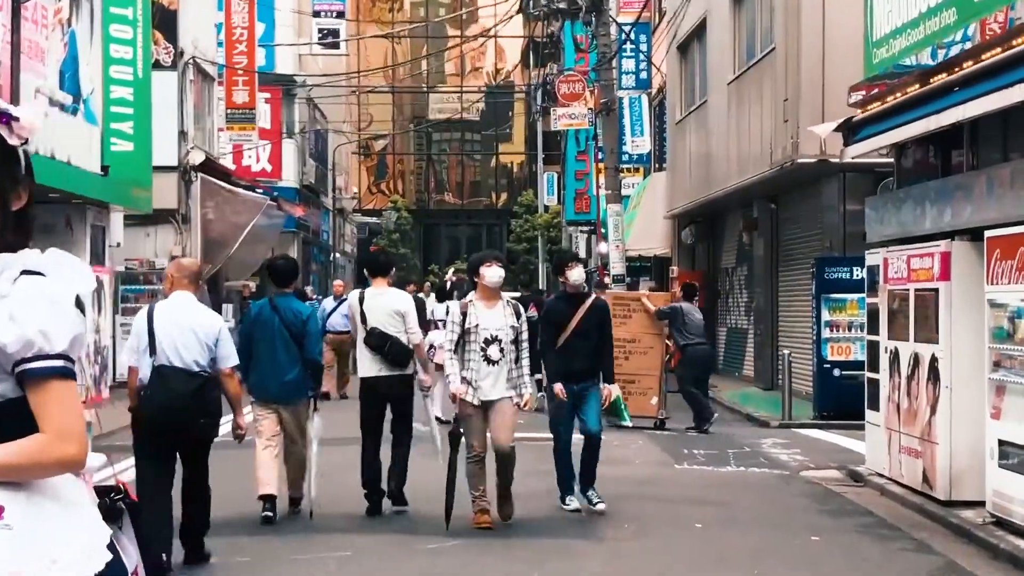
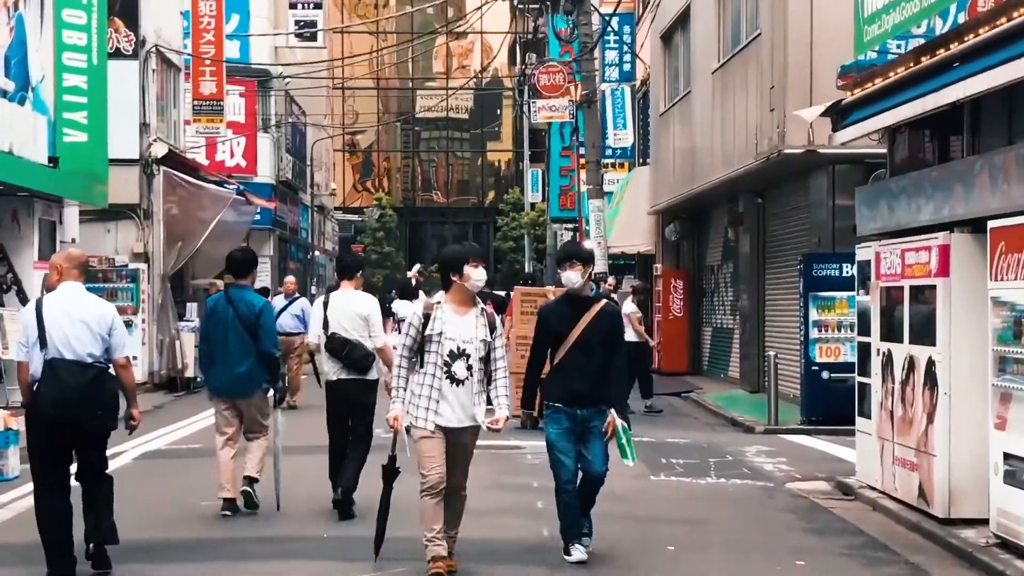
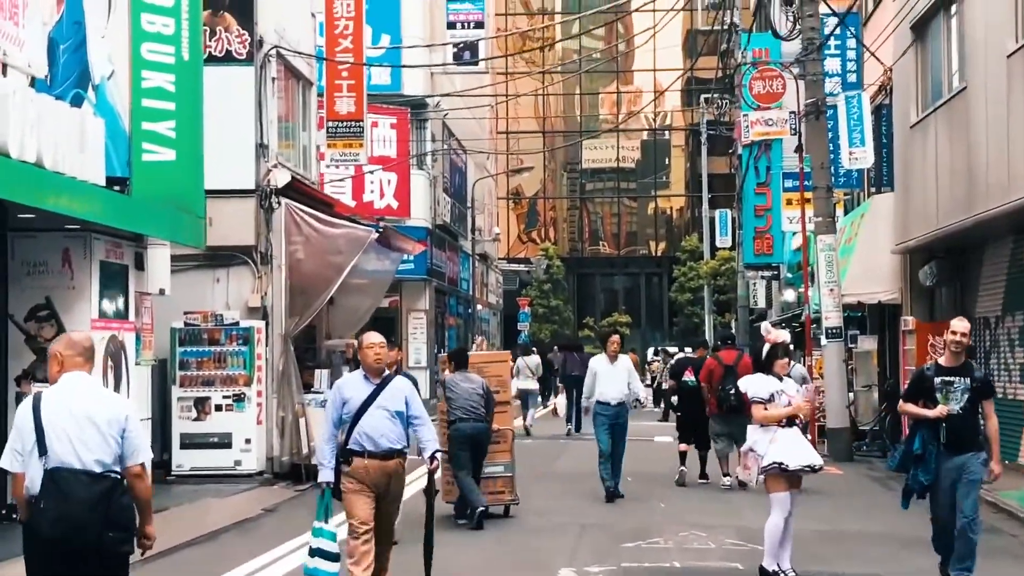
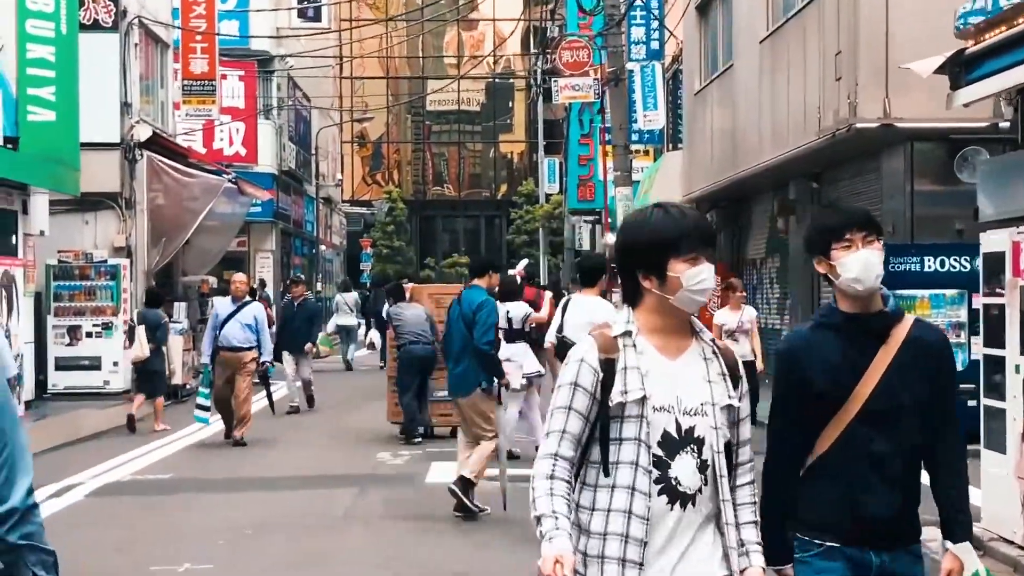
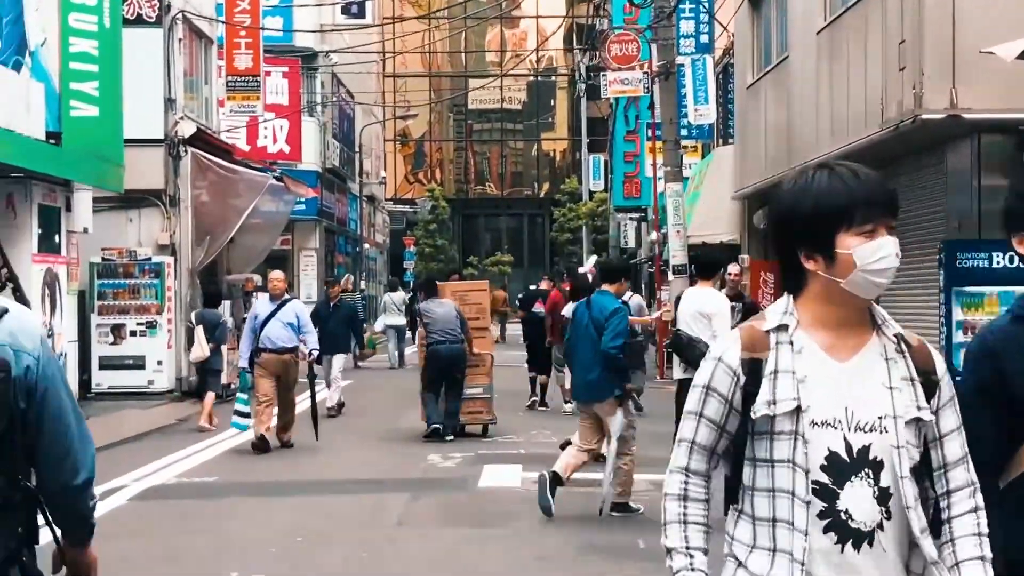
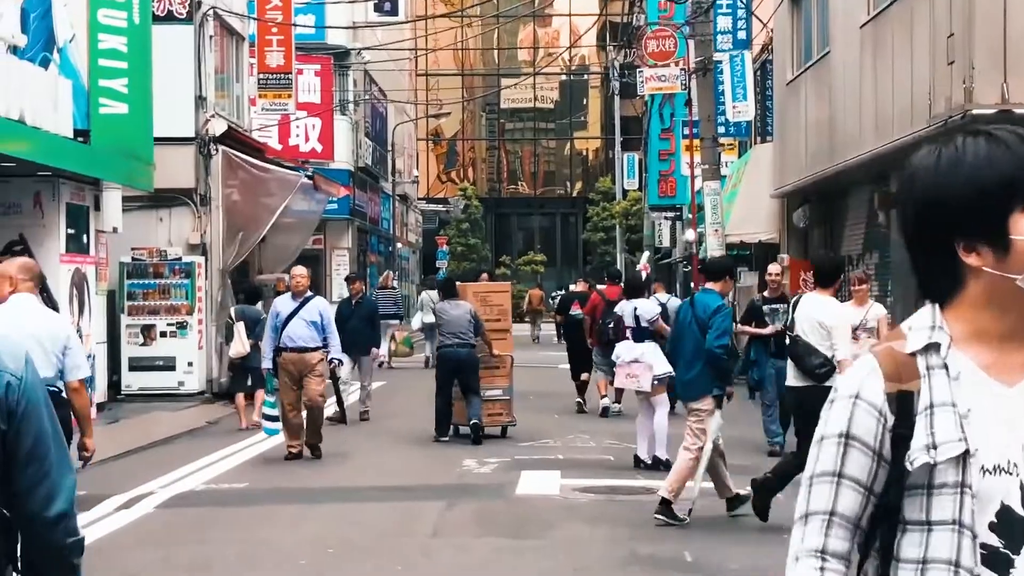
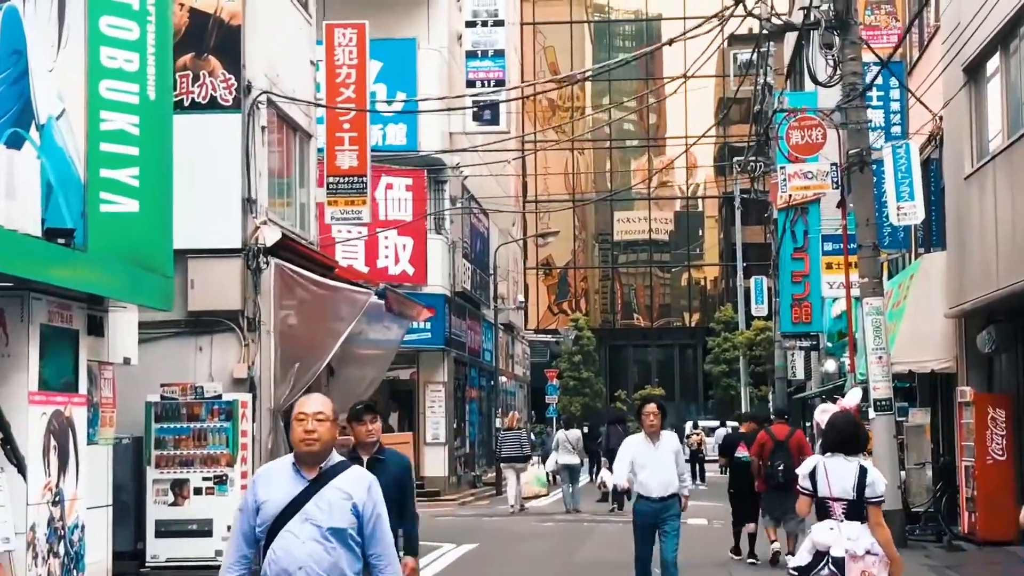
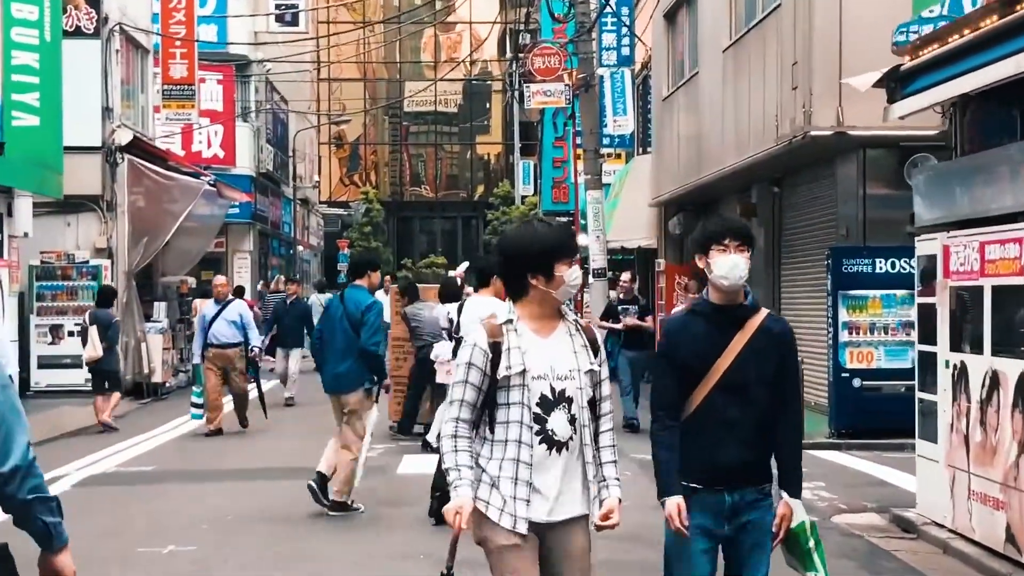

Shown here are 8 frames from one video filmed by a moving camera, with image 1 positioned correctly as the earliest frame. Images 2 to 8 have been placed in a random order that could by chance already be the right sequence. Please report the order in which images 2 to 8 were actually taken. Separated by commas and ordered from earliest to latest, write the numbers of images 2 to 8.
2, 8, 4, 5, 6, 3, 7
